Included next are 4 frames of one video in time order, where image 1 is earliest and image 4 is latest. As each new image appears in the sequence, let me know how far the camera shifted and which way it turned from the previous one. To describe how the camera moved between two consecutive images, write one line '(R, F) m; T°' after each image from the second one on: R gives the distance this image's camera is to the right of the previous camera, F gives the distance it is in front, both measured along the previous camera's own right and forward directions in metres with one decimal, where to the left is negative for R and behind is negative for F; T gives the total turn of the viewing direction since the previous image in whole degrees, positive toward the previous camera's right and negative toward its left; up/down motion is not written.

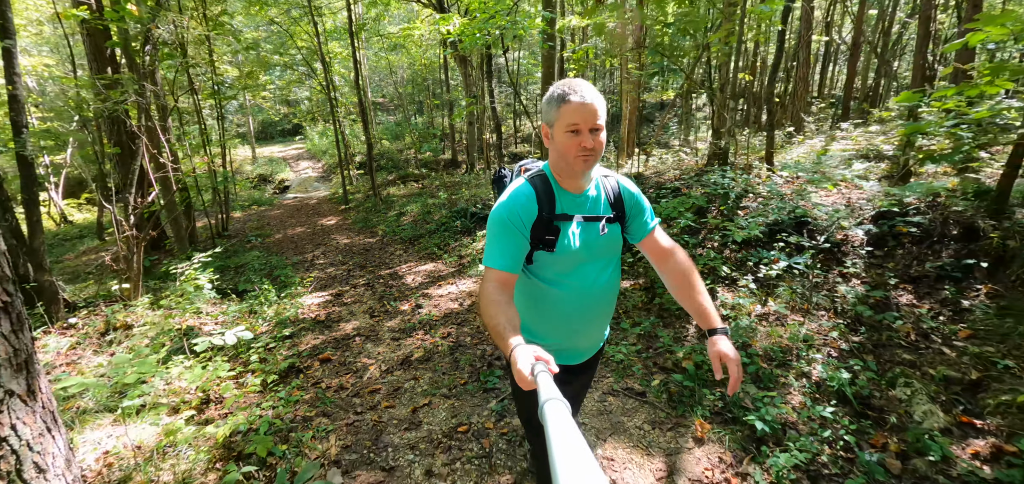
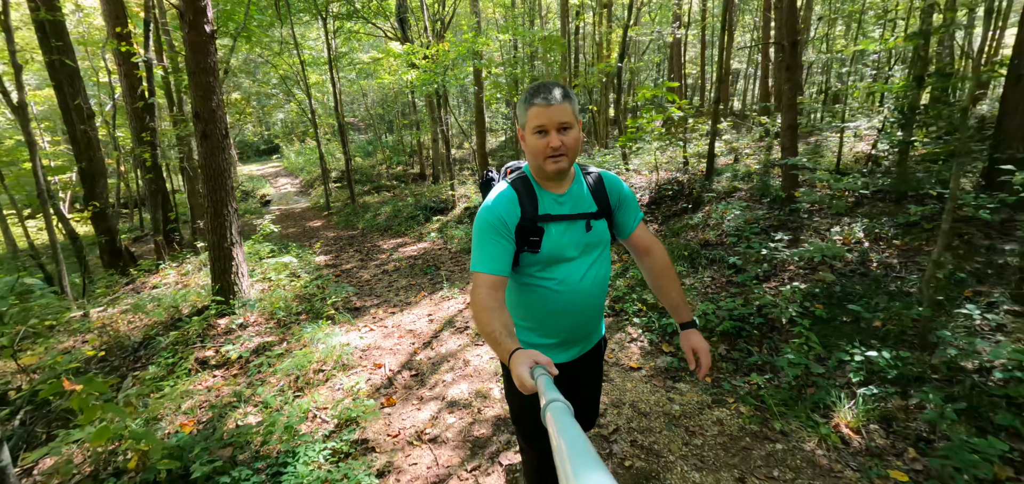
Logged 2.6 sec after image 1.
(+0.8, -3.6) m; +3°
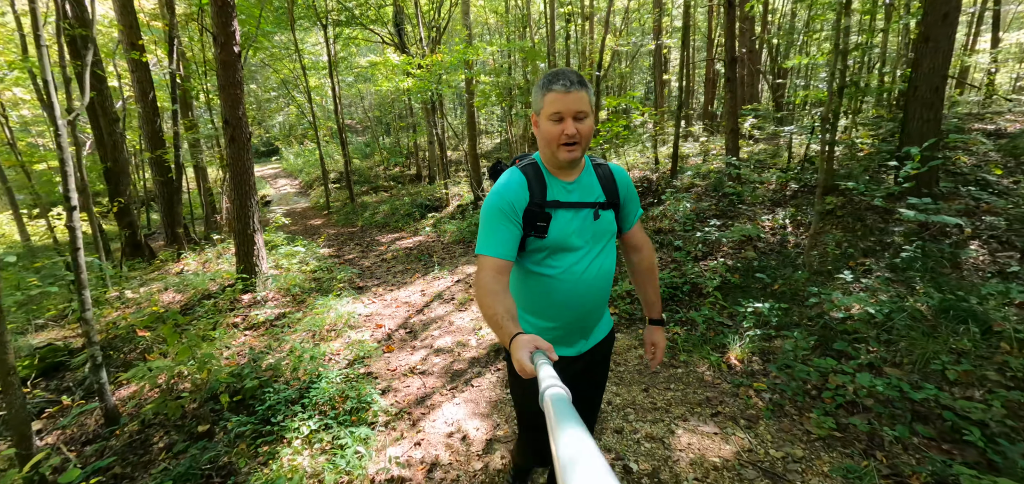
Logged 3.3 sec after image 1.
(+0.2, -1.0) m; 0°
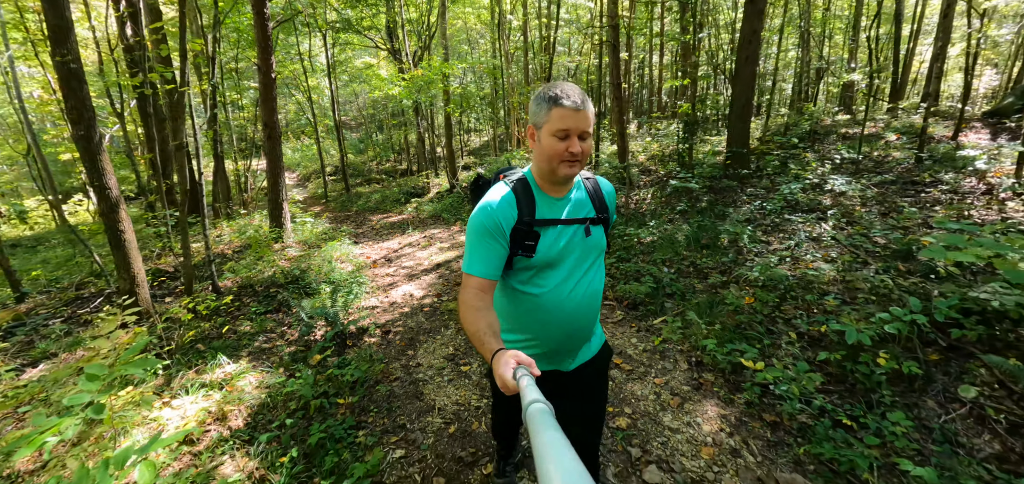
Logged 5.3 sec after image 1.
(+1.0, -3.0) m; +1°
